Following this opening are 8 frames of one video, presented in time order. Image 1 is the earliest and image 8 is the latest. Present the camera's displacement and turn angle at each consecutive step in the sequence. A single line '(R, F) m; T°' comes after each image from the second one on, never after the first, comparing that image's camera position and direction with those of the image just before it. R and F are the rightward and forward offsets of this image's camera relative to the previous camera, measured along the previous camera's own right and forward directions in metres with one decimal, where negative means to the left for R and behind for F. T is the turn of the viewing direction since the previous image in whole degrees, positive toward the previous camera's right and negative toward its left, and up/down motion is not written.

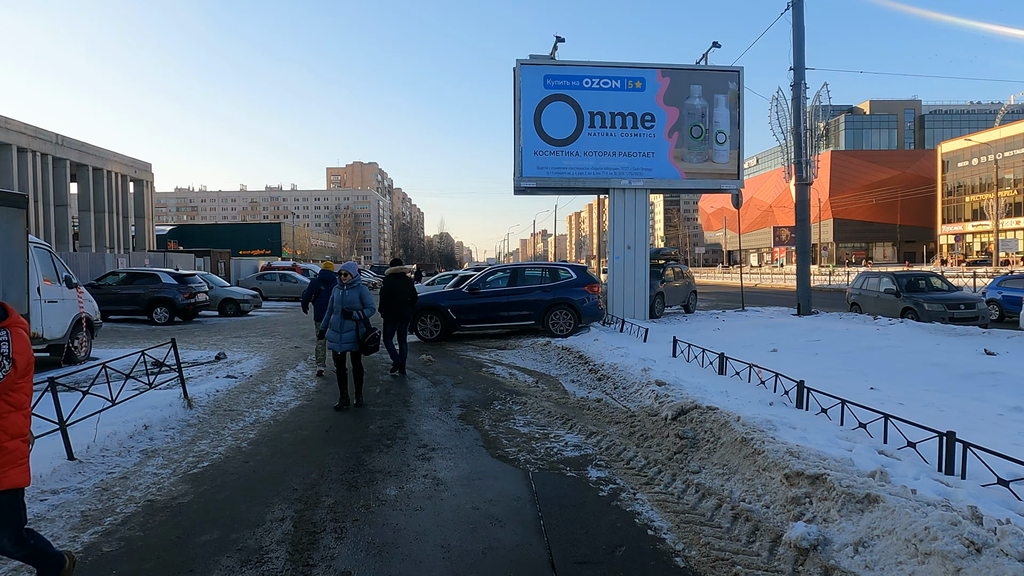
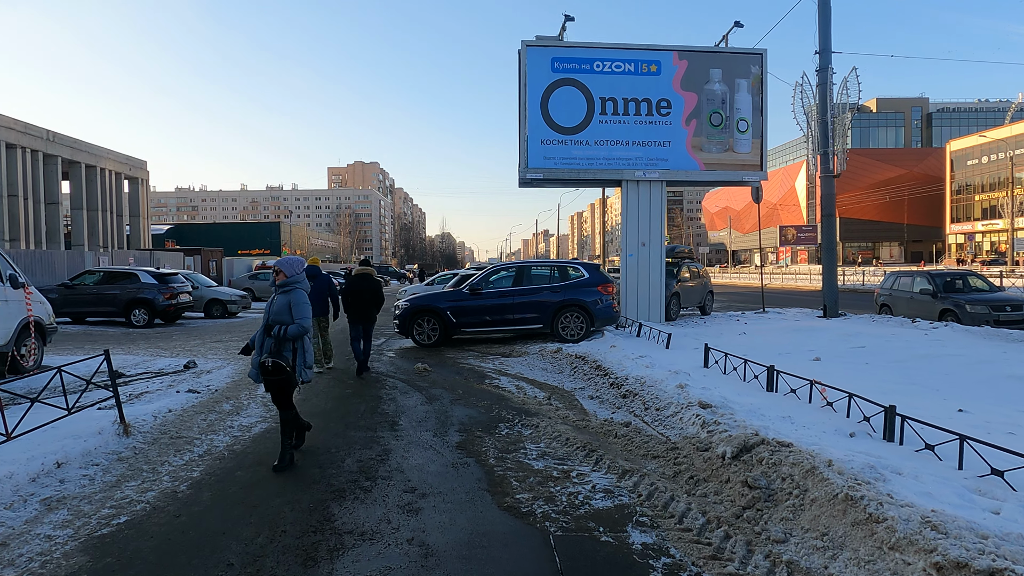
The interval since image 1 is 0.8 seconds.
(-0.1, +1.3) m; 0°
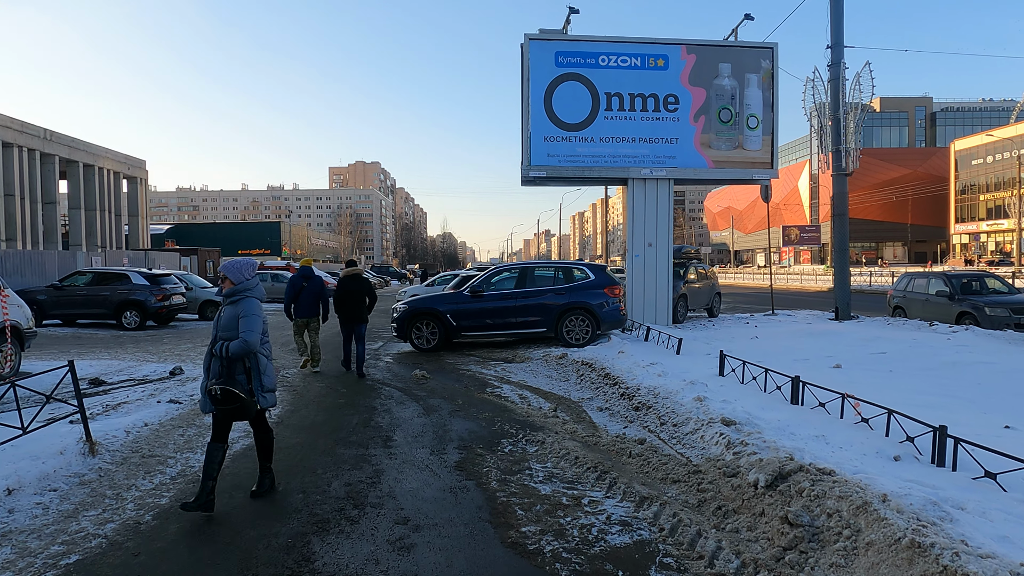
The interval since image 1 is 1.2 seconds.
(0.0, +0.5) m; 0°
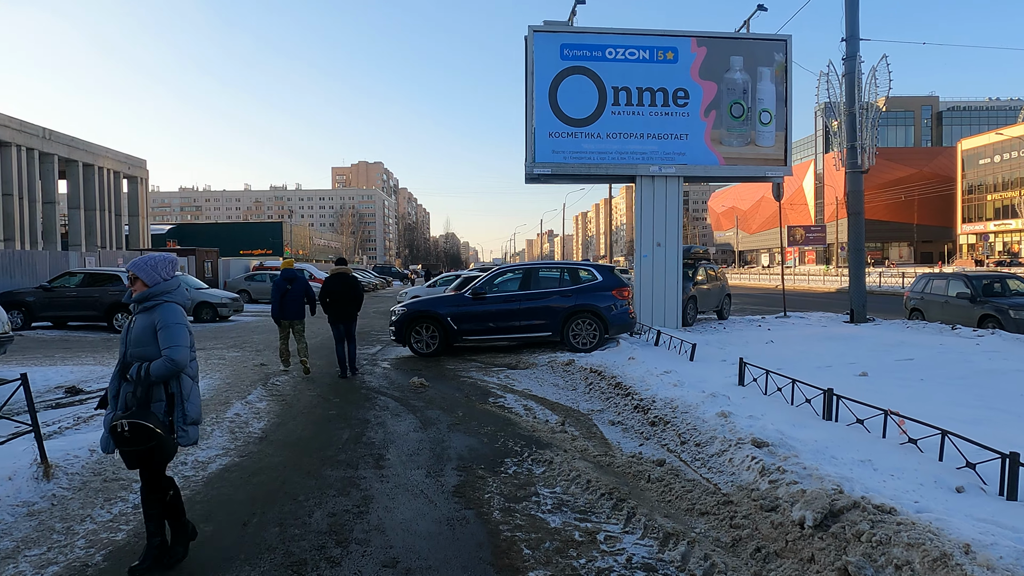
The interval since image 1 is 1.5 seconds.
(0.0, +0.6) m; 0°
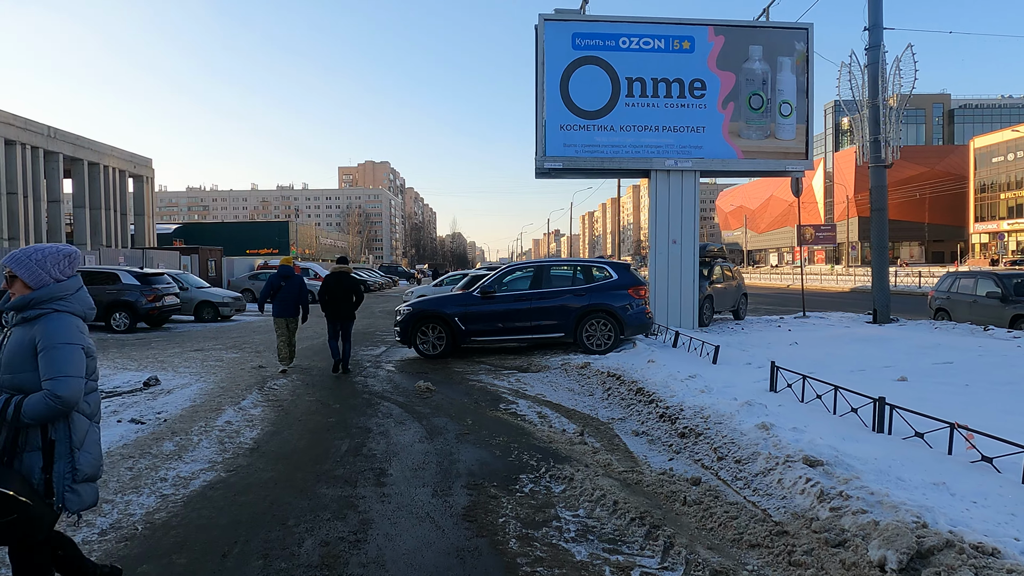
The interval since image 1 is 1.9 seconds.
(-0.1, +0.5) m; -1°
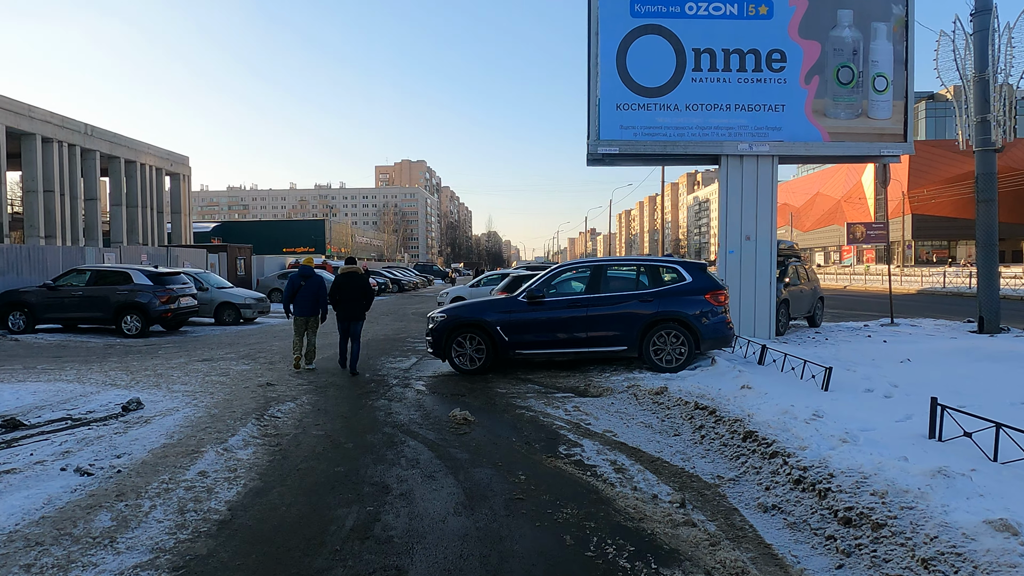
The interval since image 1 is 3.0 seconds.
(-0.2, +1.7) m; -3°
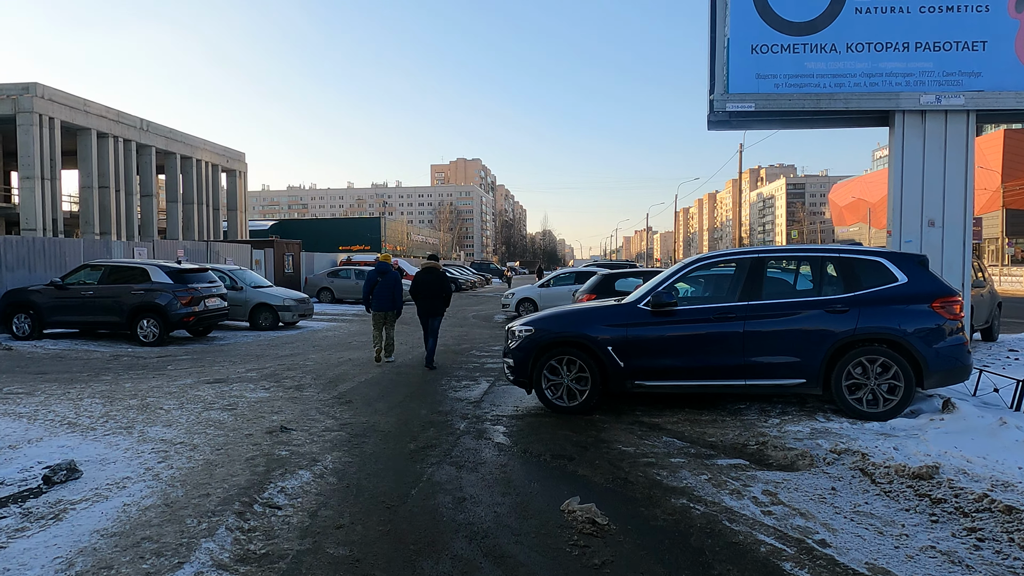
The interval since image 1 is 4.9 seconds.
(-0.6, +2.8) m; -5°
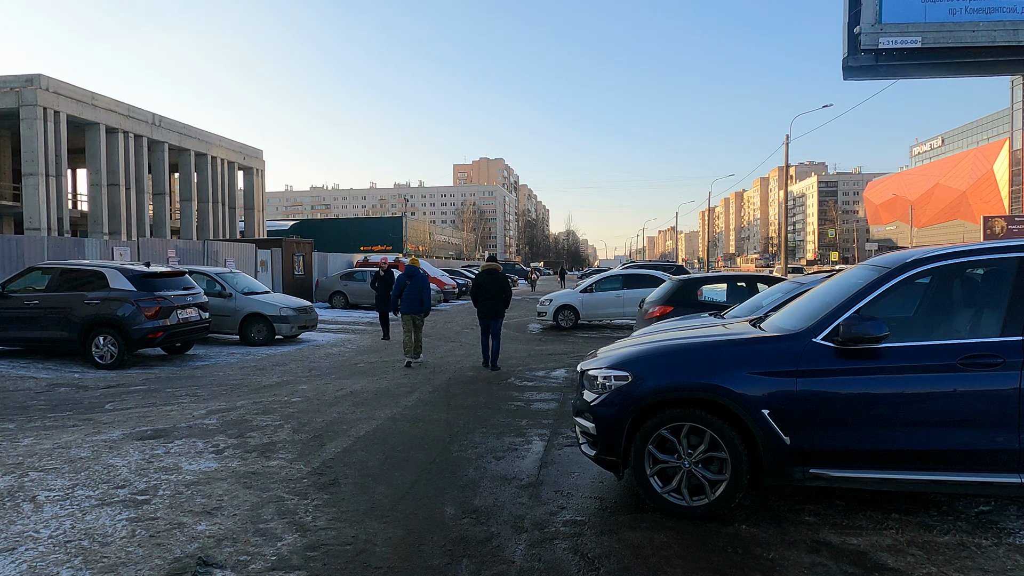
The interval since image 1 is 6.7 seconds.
(-0.4, +2.6) m; -2°
